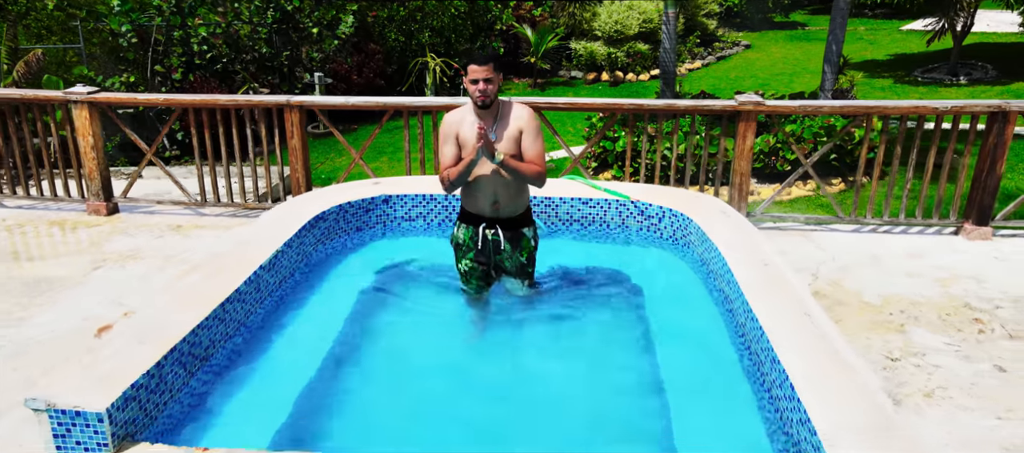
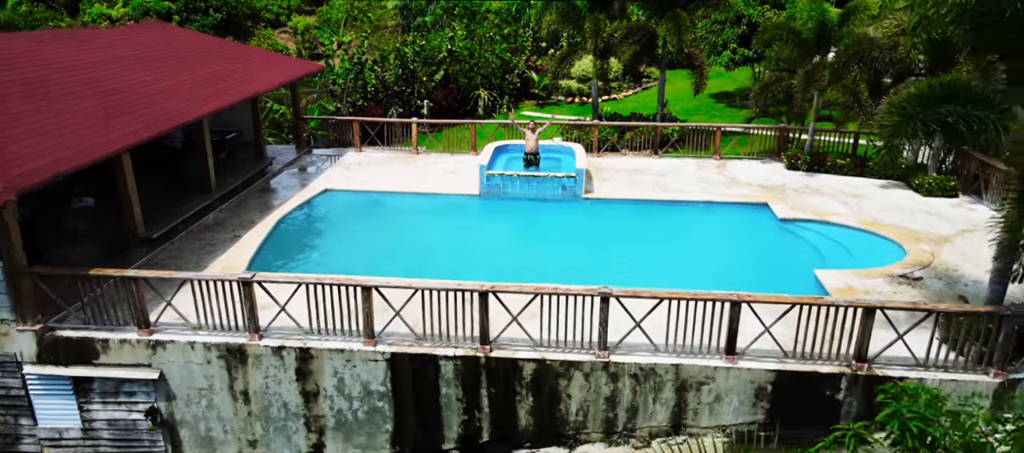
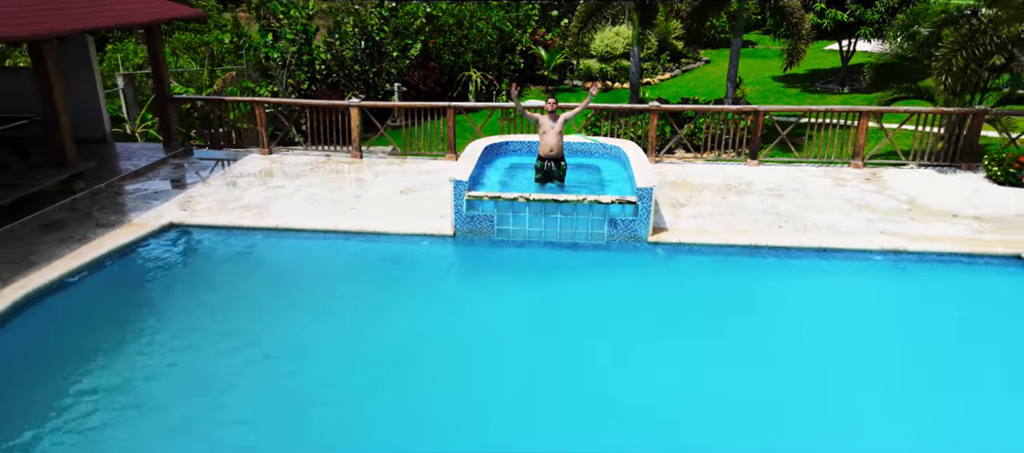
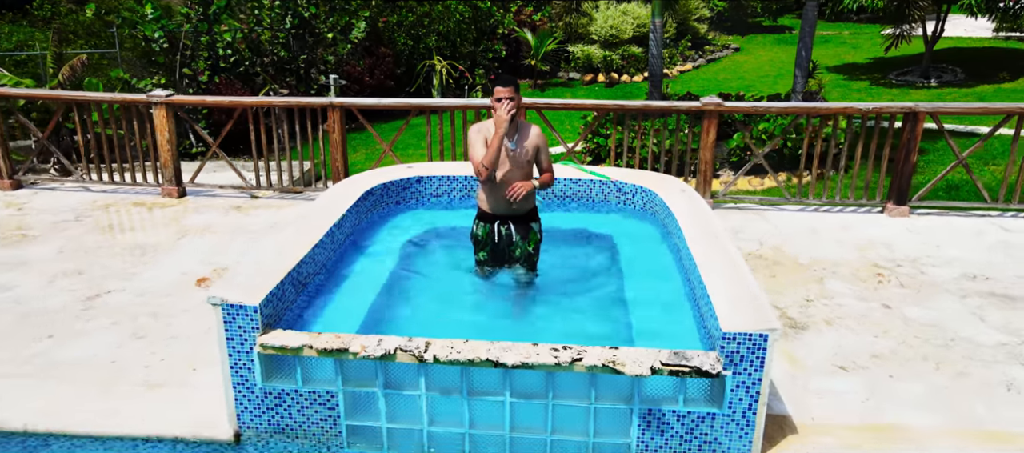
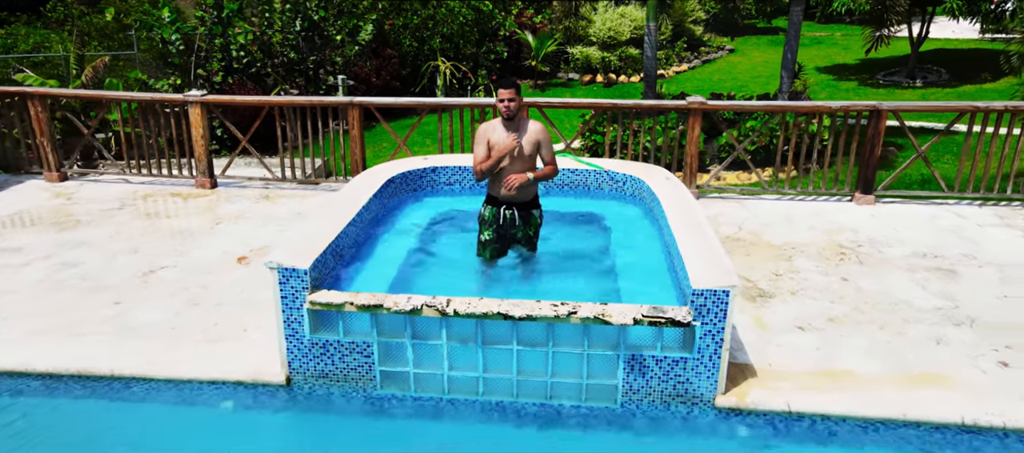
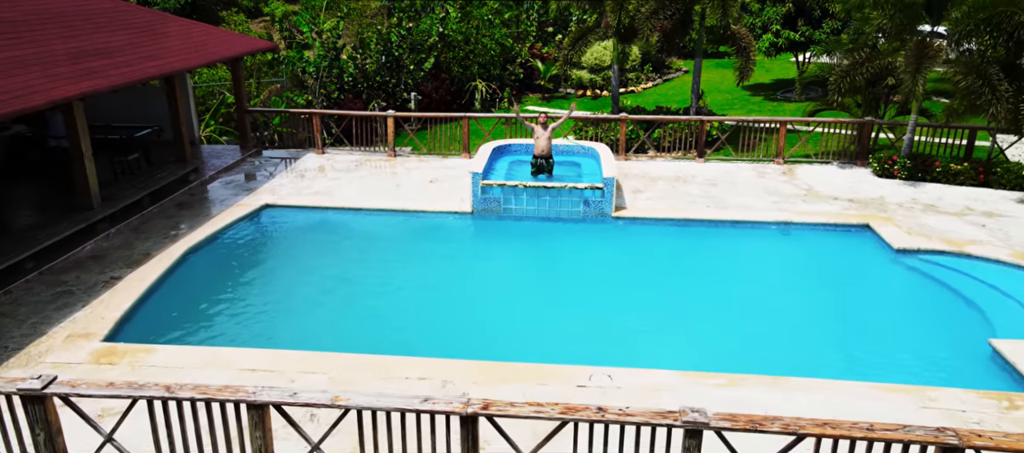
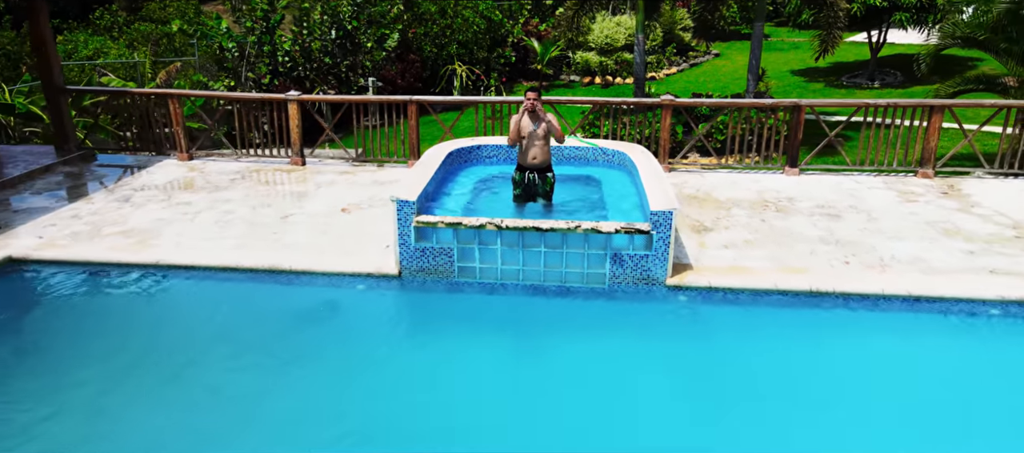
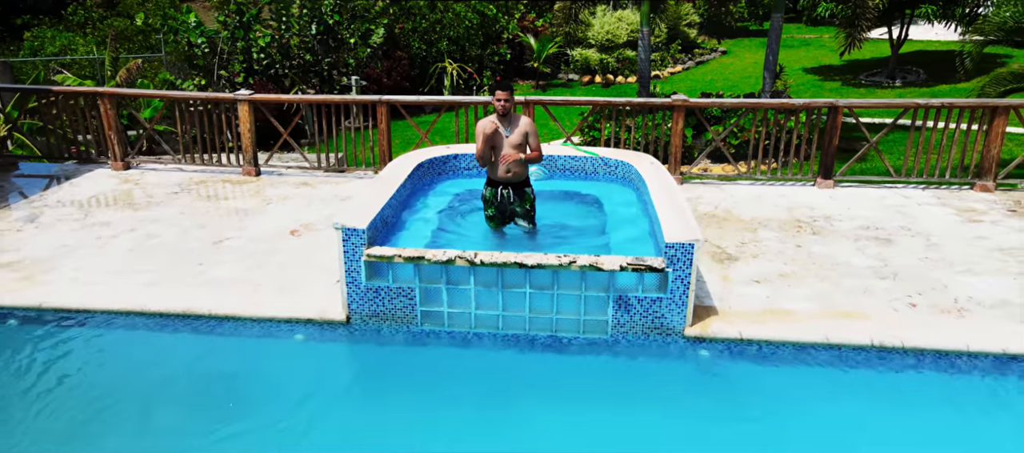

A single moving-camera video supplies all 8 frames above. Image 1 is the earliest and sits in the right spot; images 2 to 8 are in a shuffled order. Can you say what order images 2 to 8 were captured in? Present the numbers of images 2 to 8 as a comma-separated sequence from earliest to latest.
4, 5, 8, 7, 3, 6, 2
